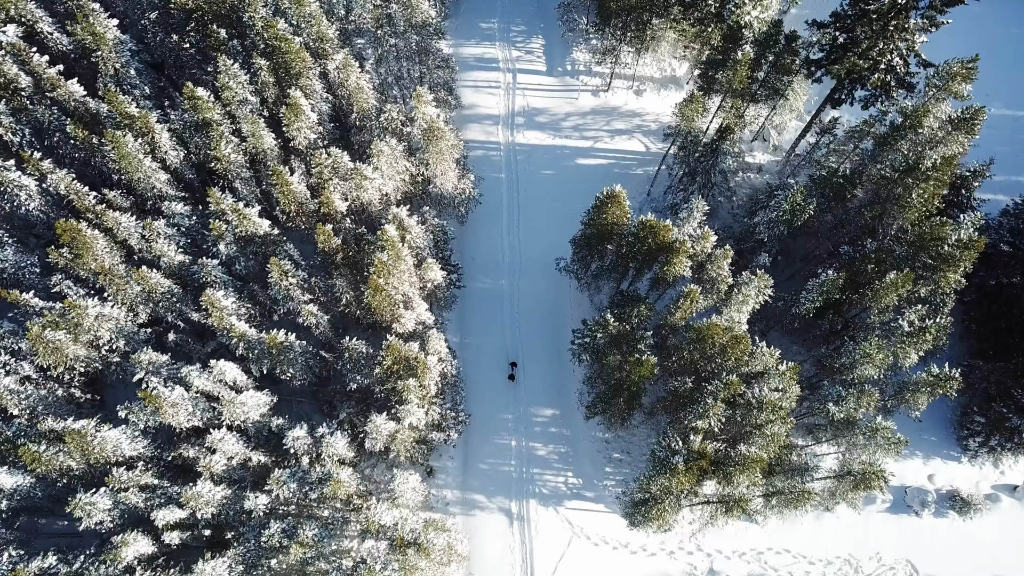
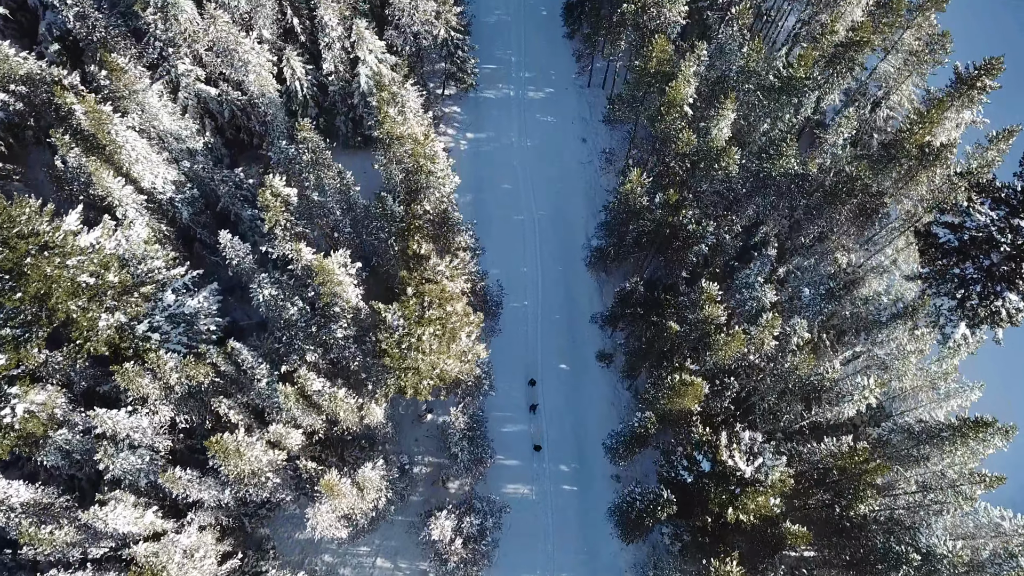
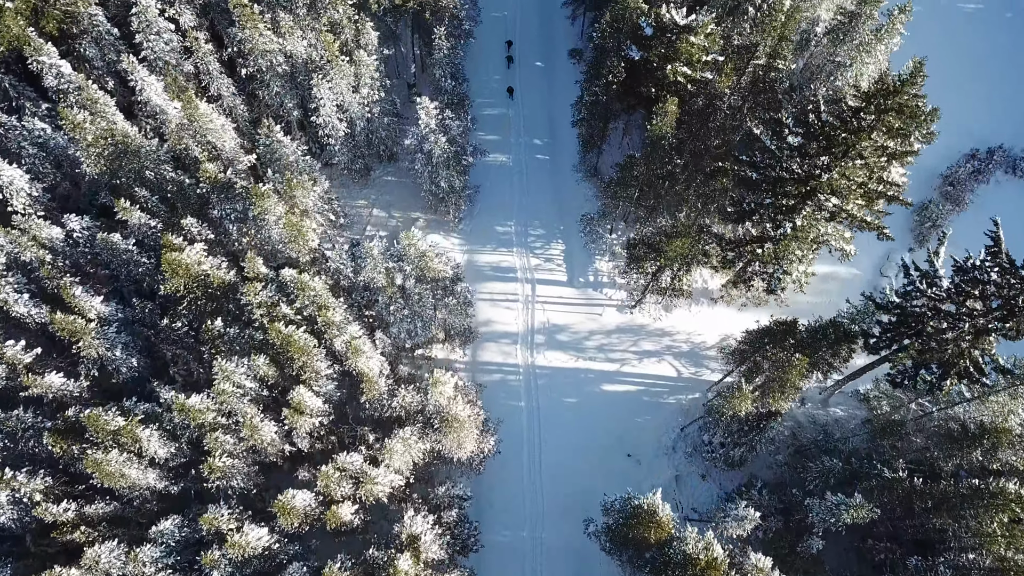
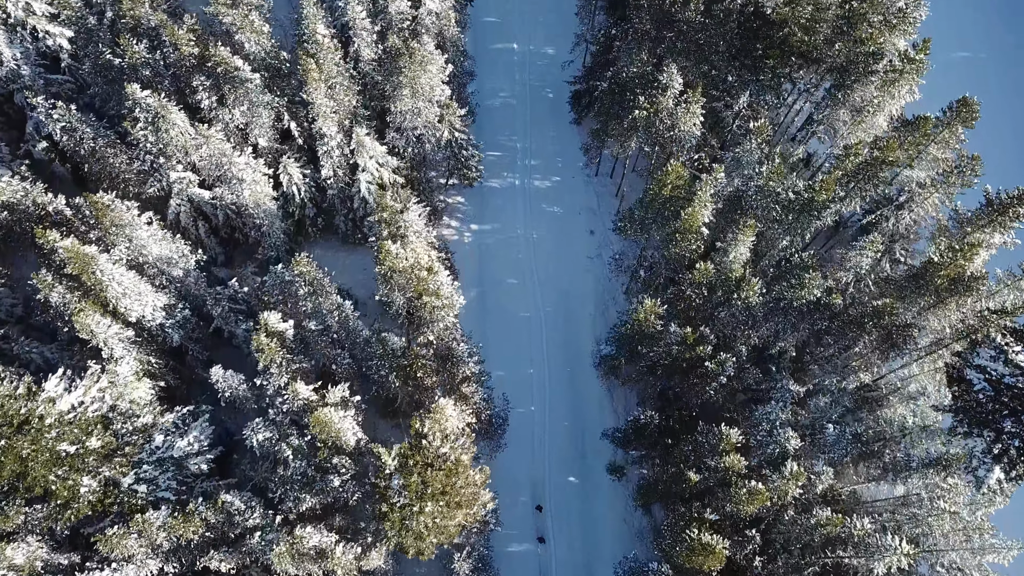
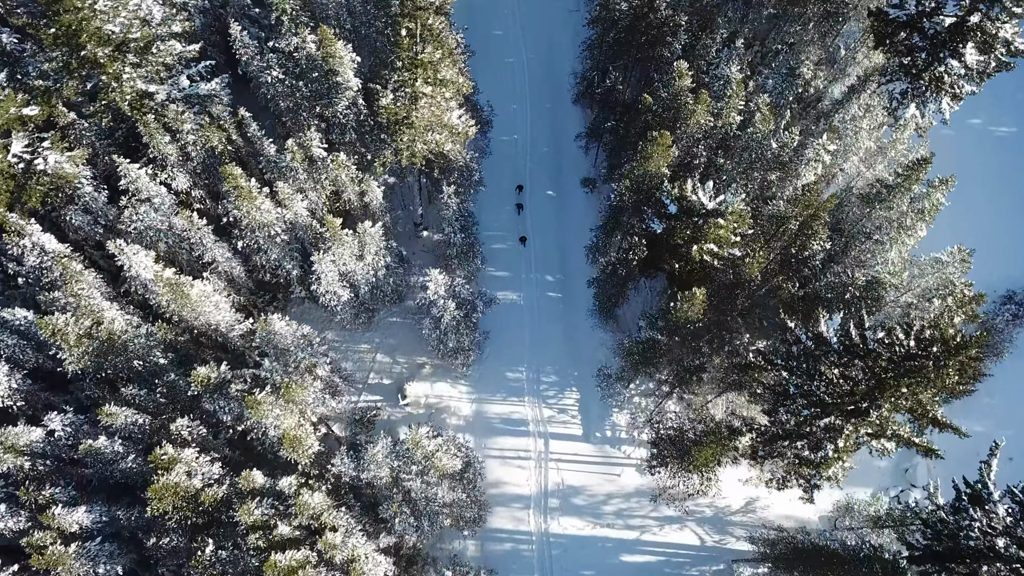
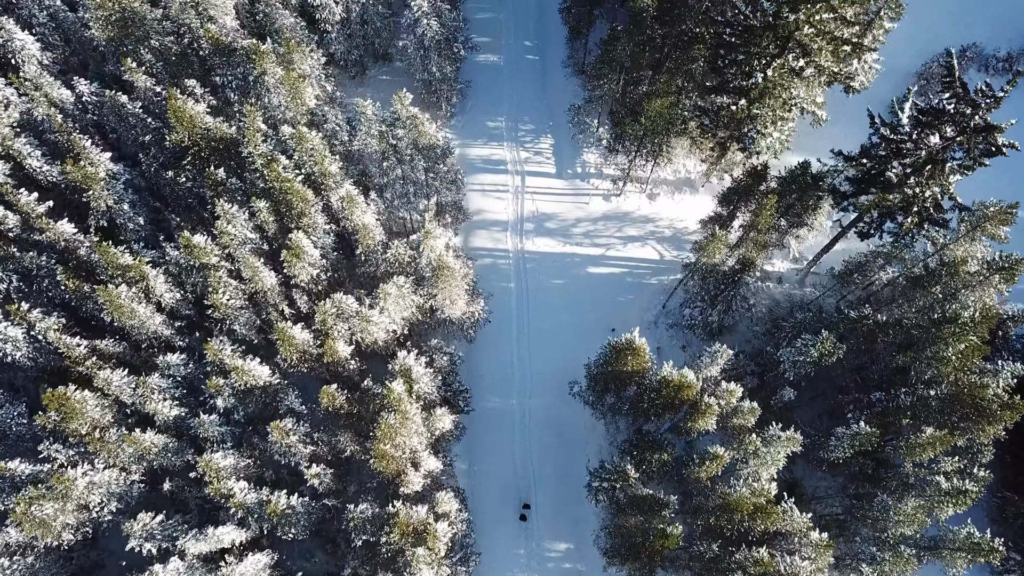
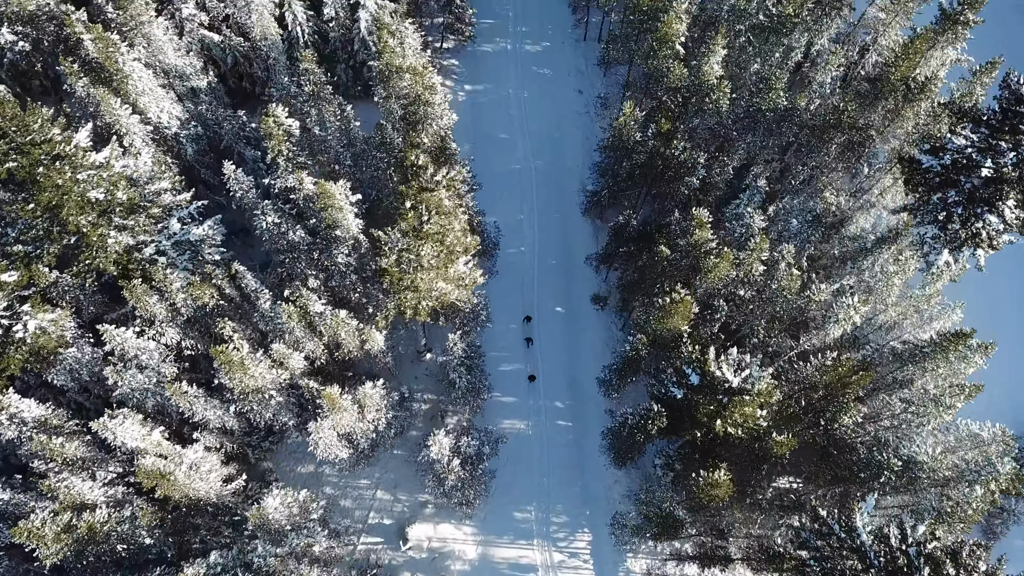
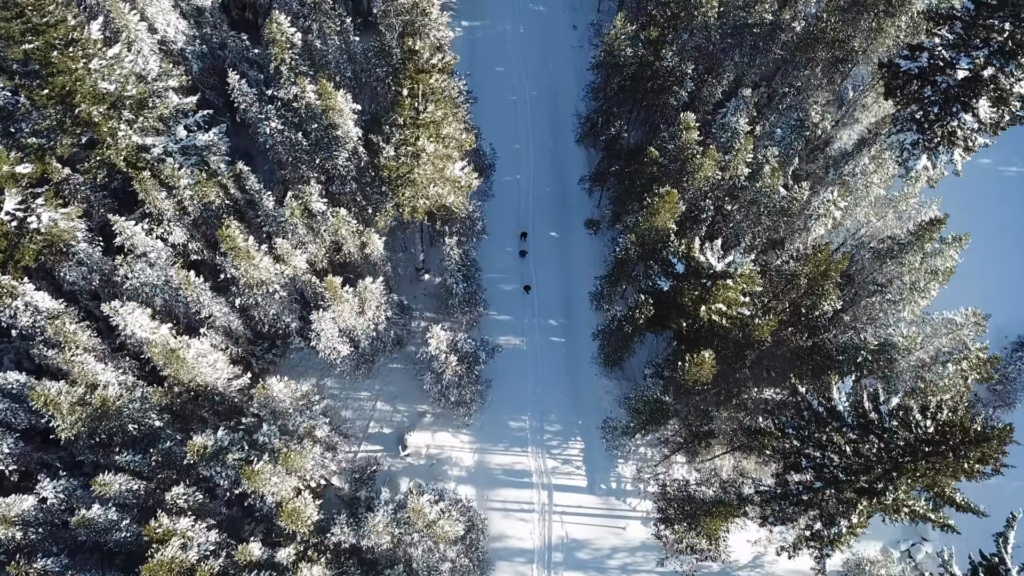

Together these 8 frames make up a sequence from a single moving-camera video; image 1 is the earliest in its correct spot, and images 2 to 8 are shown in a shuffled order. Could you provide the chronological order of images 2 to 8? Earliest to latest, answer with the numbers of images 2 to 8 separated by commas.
6, 3, 5, 8, 7, 2, 4
